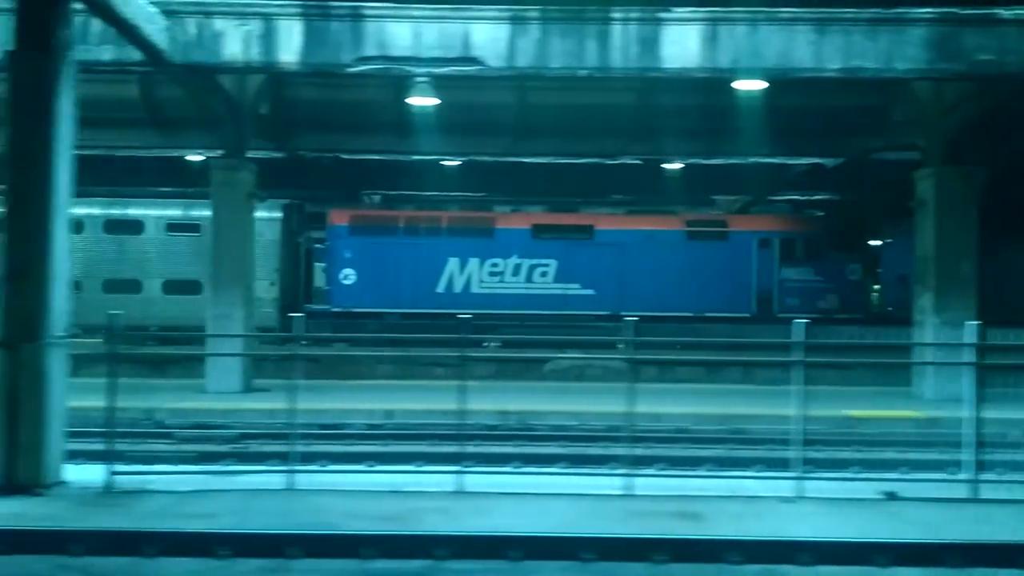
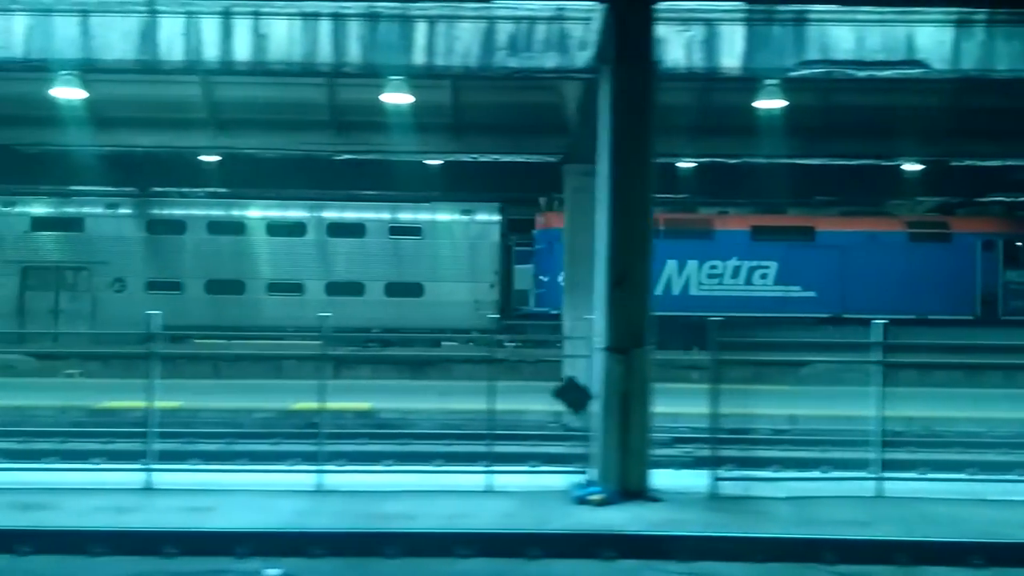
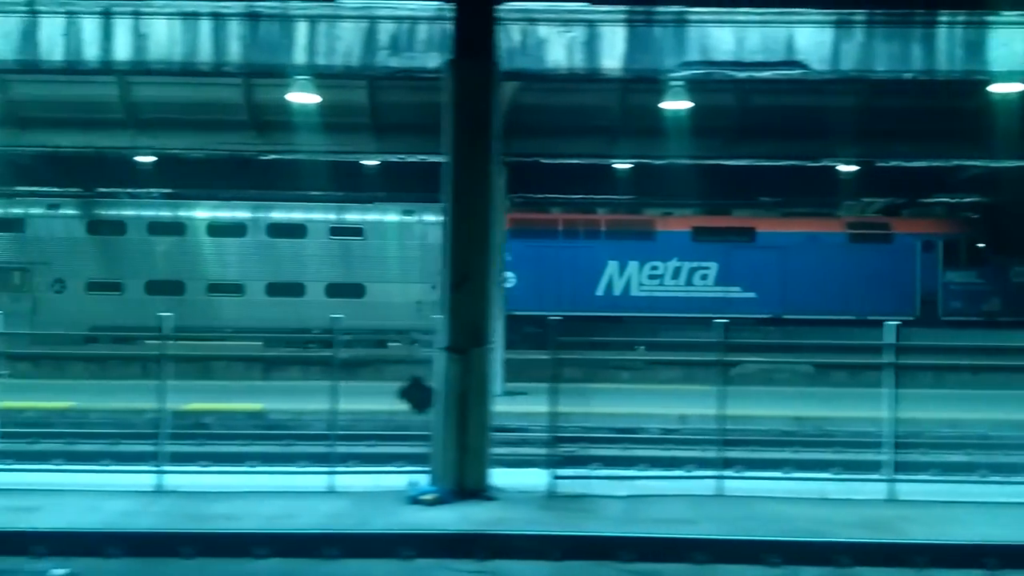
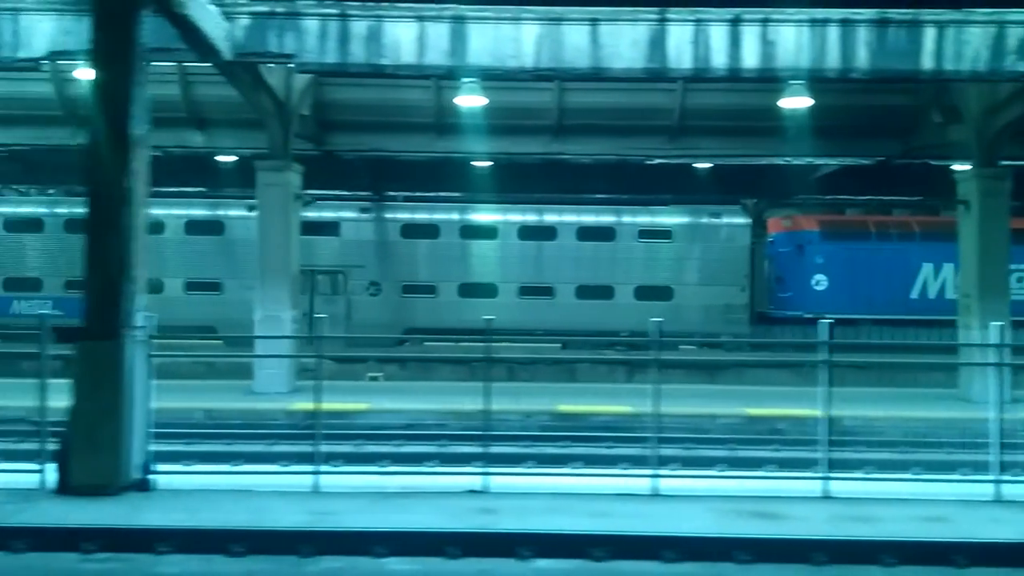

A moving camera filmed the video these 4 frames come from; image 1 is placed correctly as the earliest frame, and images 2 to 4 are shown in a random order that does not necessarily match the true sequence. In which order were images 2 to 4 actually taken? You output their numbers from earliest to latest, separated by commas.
3, 2, 4
